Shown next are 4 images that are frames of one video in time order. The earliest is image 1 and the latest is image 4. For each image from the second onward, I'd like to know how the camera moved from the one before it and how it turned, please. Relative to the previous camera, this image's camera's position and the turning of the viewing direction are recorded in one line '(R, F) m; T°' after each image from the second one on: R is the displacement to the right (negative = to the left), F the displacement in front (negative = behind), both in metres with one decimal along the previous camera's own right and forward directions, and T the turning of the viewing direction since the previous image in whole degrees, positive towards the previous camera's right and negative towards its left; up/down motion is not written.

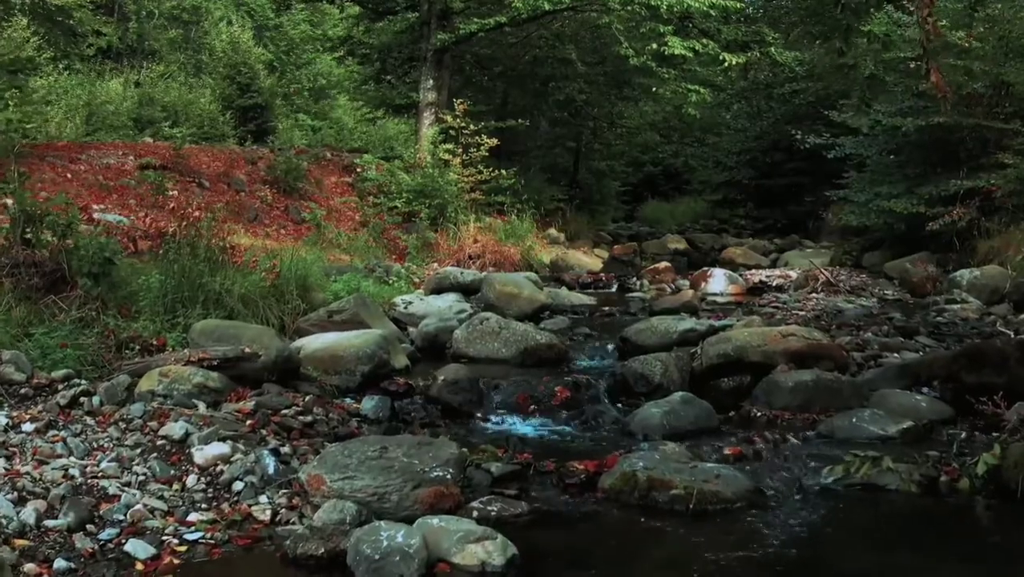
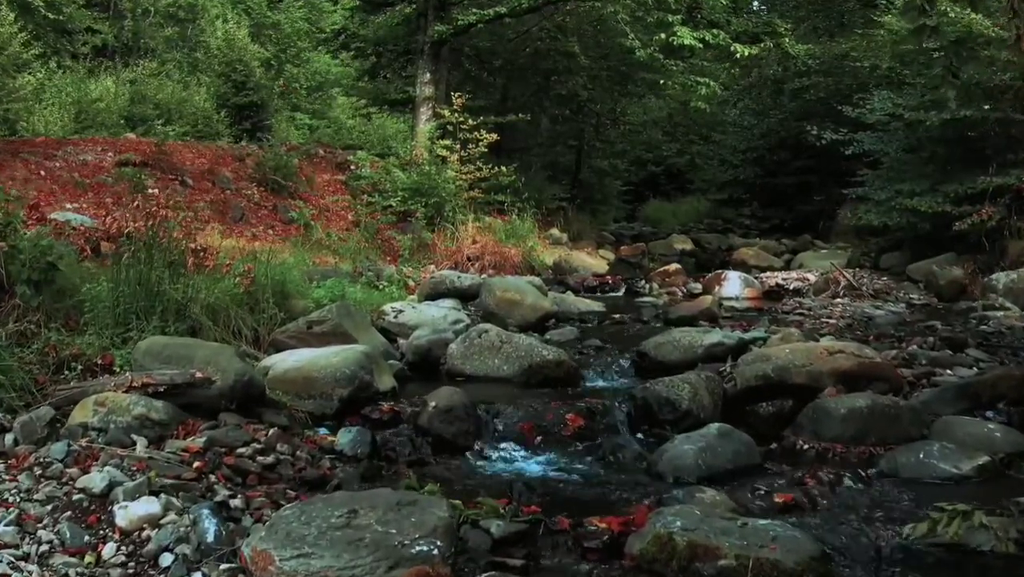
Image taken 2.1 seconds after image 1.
(0.0, +0.9) m; 0°
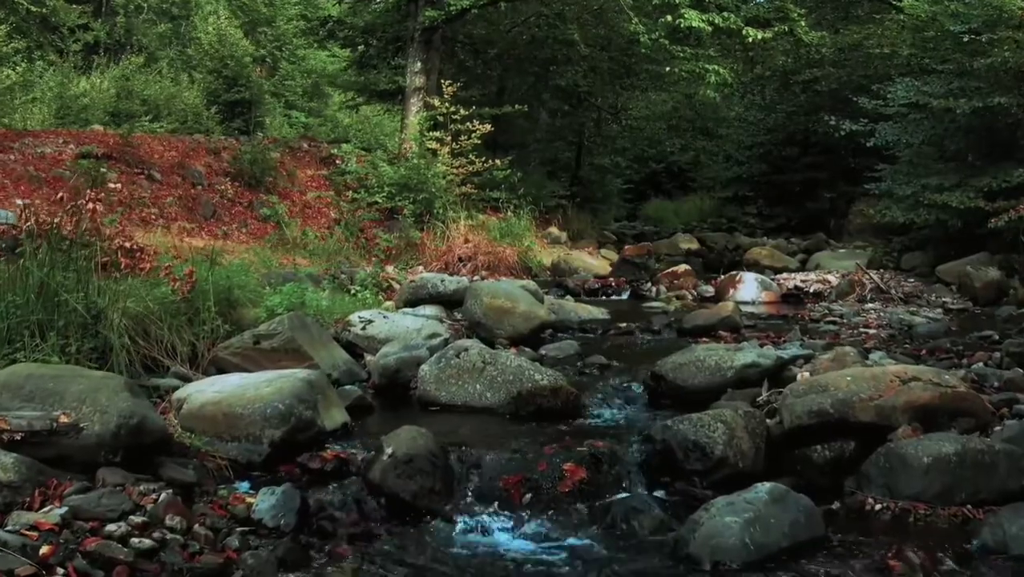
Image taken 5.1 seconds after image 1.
(+0.1, +1.3) m; 0°
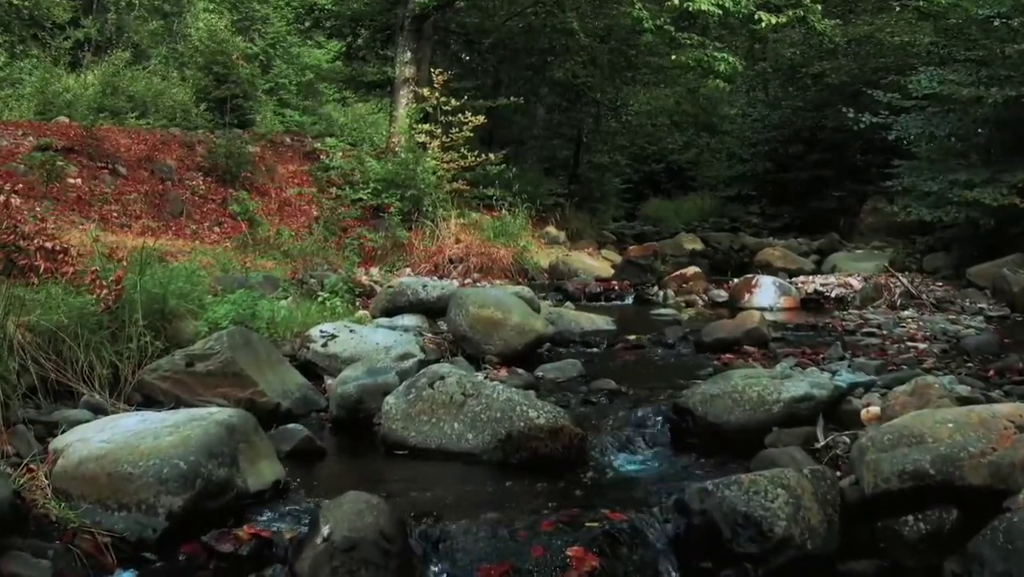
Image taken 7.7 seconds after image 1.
(0.0, +1.1) m; 0°
